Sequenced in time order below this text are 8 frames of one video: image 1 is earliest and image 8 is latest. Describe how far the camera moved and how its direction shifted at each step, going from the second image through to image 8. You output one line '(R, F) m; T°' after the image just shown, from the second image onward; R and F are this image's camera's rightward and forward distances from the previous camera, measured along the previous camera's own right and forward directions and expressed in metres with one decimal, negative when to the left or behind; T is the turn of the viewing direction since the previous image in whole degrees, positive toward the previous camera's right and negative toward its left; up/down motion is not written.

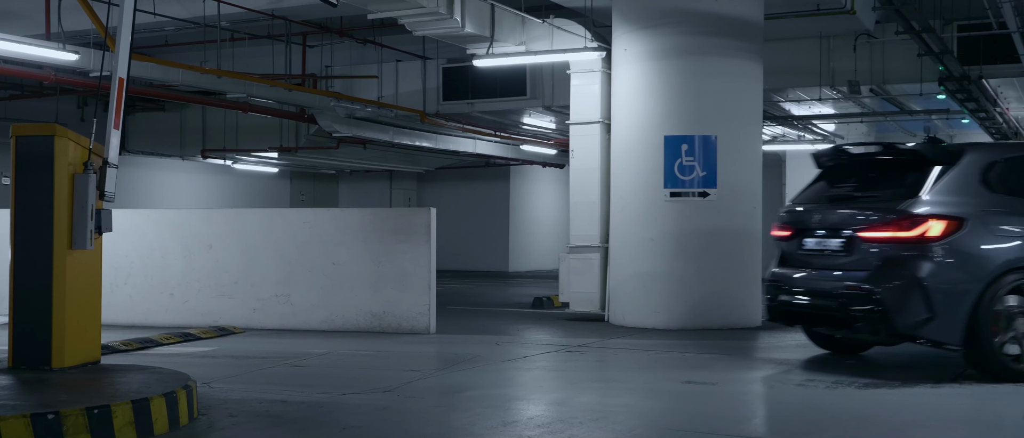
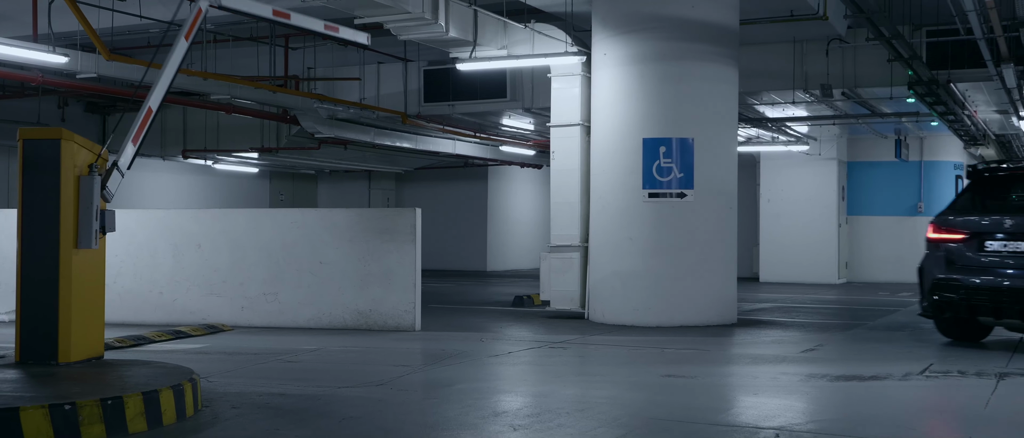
(-0.1, -0.3) m; +1°
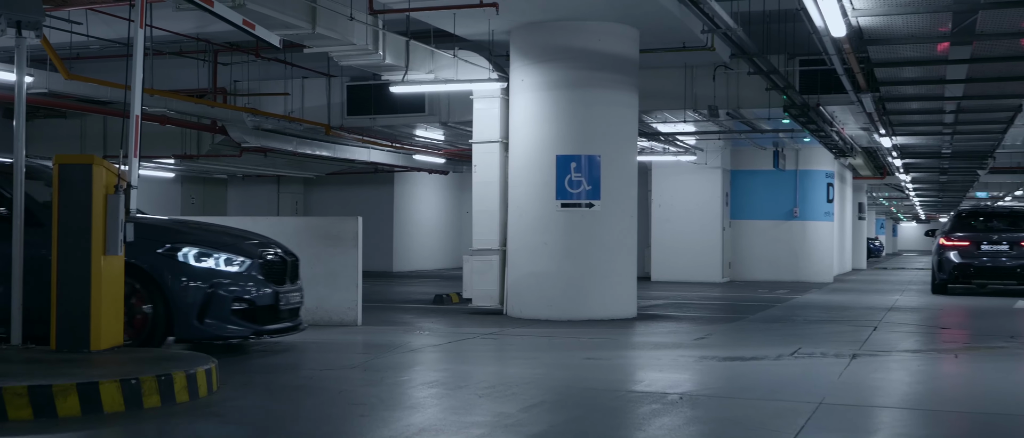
(-0.4, -1.3) m; +6°
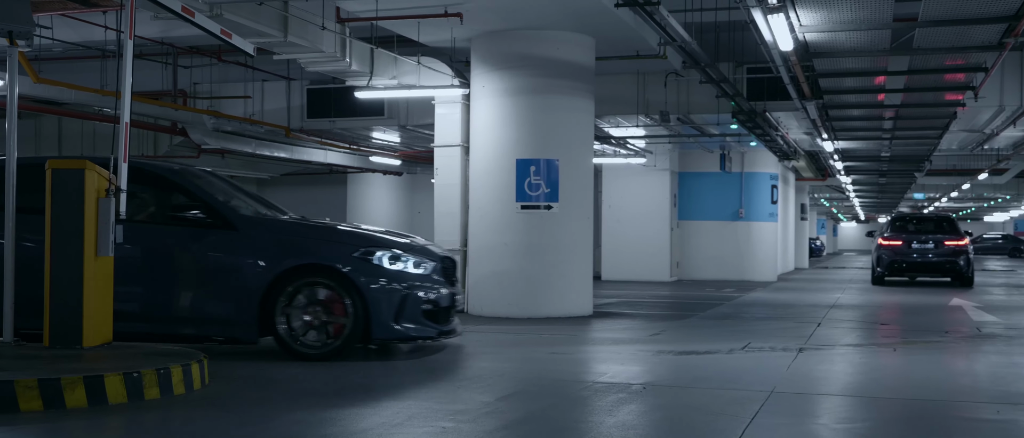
(-0.2, -0.4) m; +3°
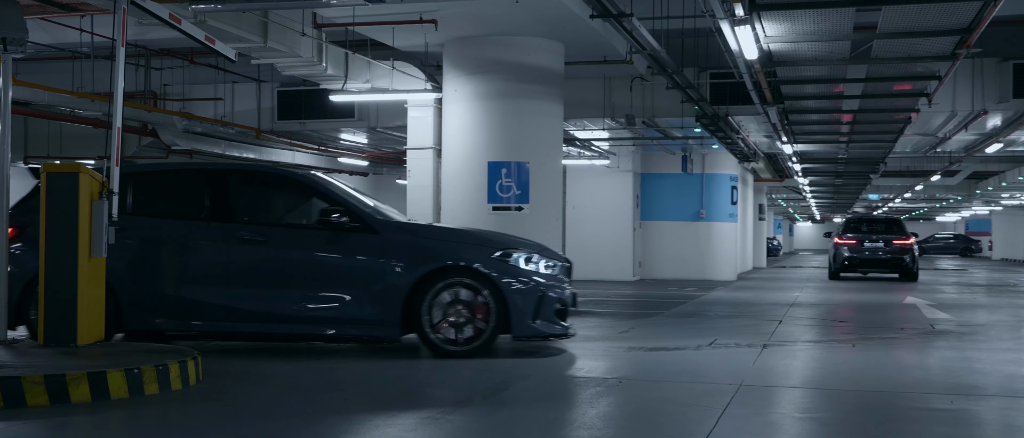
(-0.1, -0.3) m; +2°
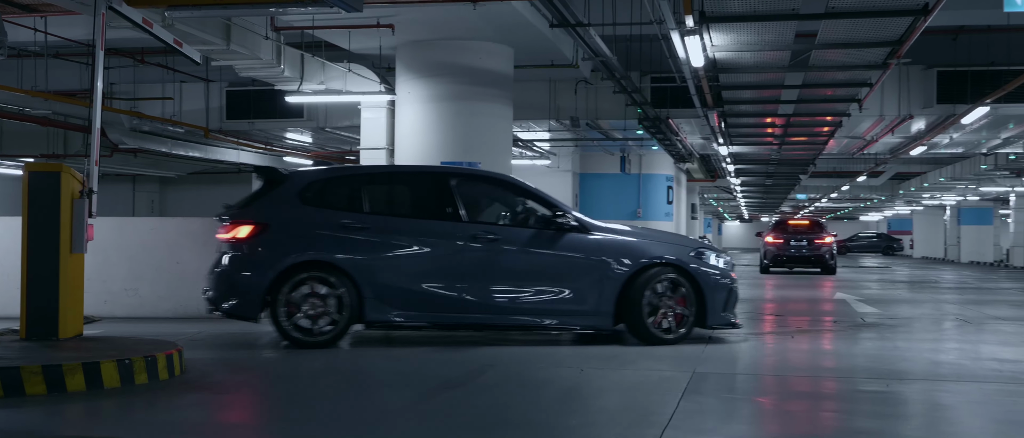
(-0.3, -0.4) m; +3°
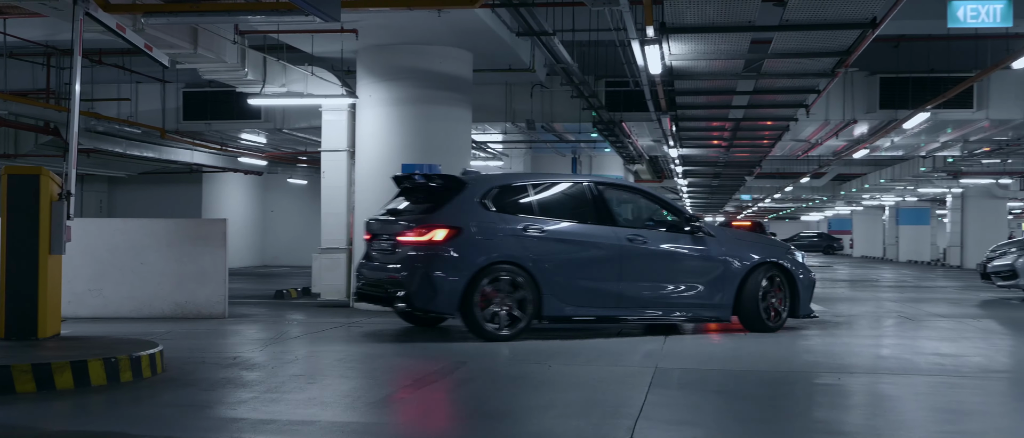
(-0.2, -0.3) m; +3°
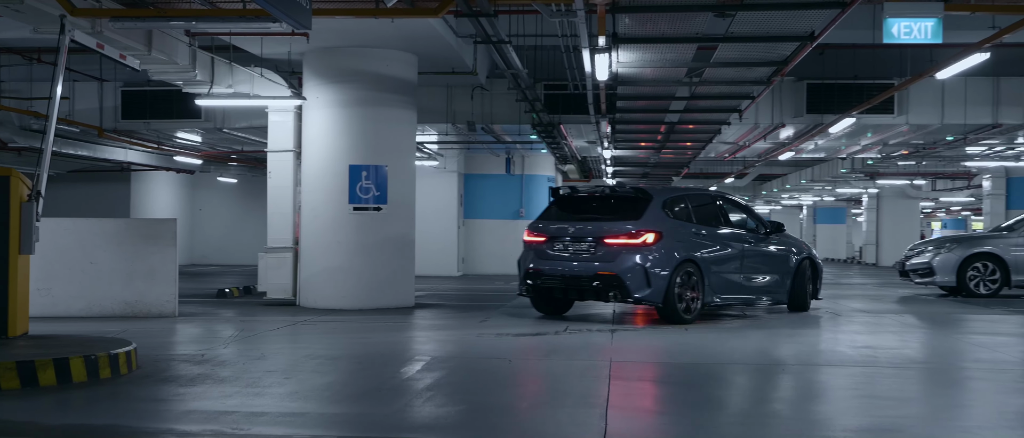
(-0.3, -0.3) m; +4°
